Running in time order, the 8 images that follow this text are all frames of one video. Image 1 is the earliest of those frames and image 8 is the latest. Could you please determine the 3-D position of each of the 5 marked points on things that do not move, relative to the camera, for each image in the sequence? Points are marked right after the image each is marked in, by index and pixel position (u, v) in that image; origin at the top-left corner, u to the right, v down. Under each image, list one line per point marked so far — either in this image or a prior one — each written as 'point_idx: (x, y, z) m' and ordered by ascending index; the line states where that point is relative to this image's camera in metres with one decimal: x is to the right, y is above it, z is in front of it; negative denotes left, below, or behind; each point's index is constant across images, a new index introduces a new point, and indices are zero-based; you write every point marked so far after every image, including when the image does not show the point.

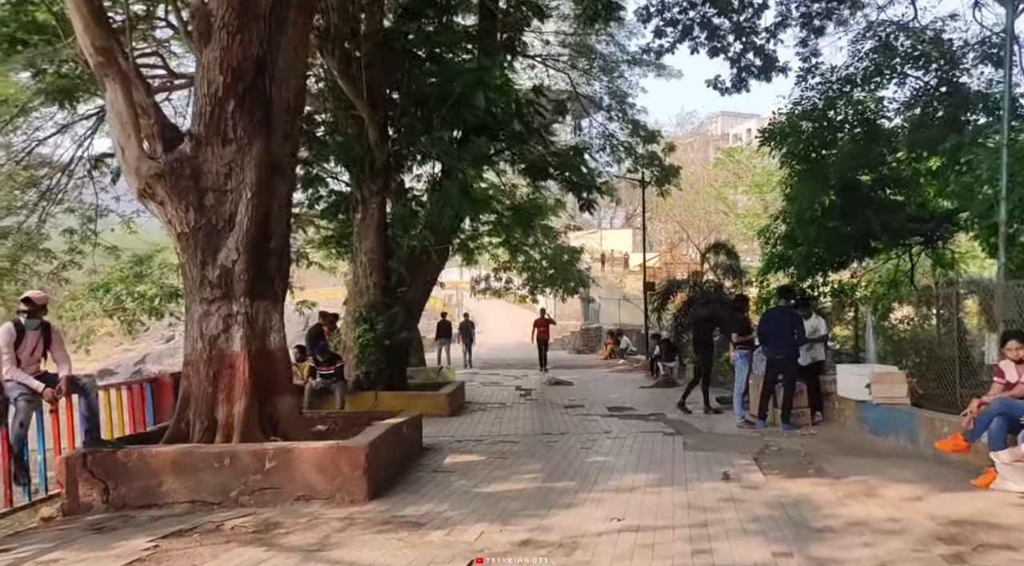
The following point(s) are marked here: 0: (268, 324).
0: (-2.0, -0.3, +7.2) m
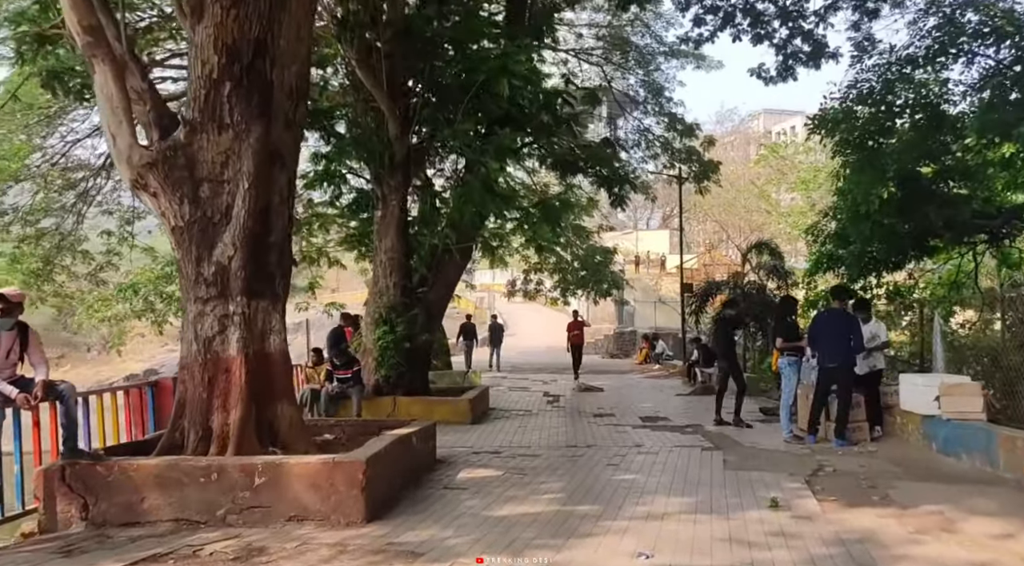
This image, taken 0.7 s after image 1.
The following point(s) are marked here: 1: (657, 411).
0: (-1.8, -0.3, +6.6) m
1: (+2.1, -1.9, +13.2) m
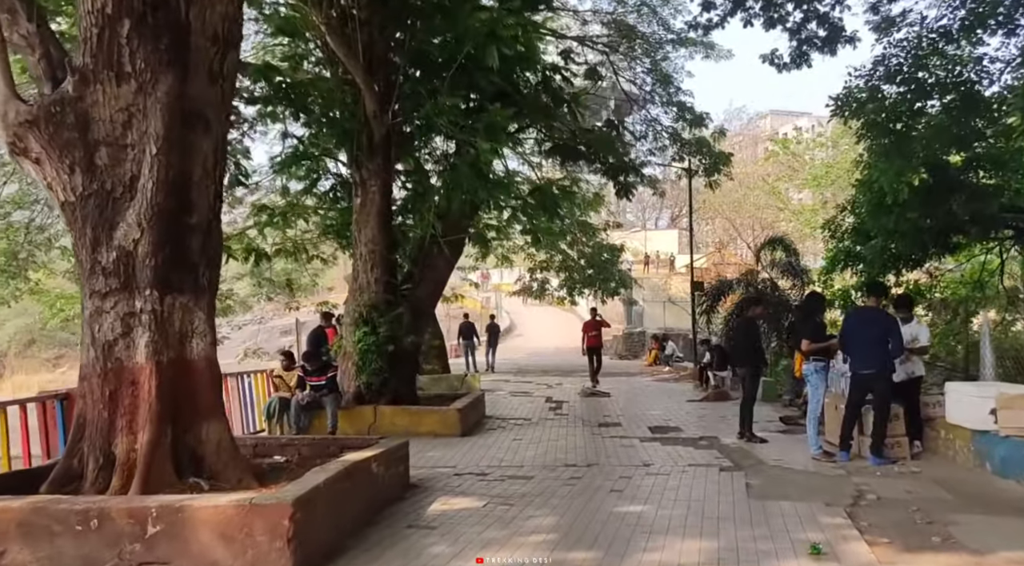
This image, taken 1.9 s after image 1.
0: (-2.0, -0.3, +5.4) m
1: (+2.1, -1.9, +11.9) m
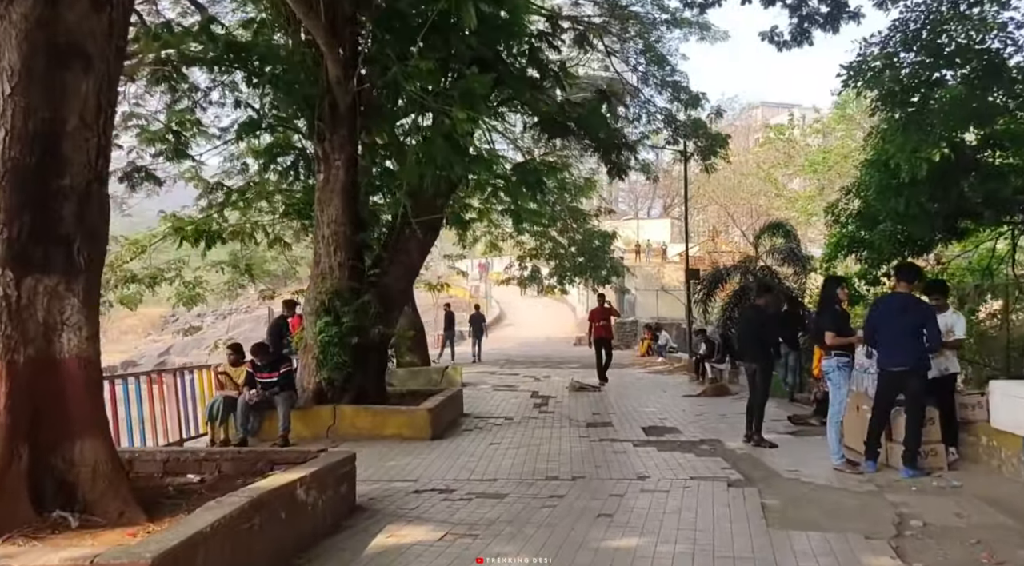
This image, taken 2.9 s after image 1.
0: (-2.2, -0.2, +4.2) m
1: (+1.8, -1.7, +10.8) m
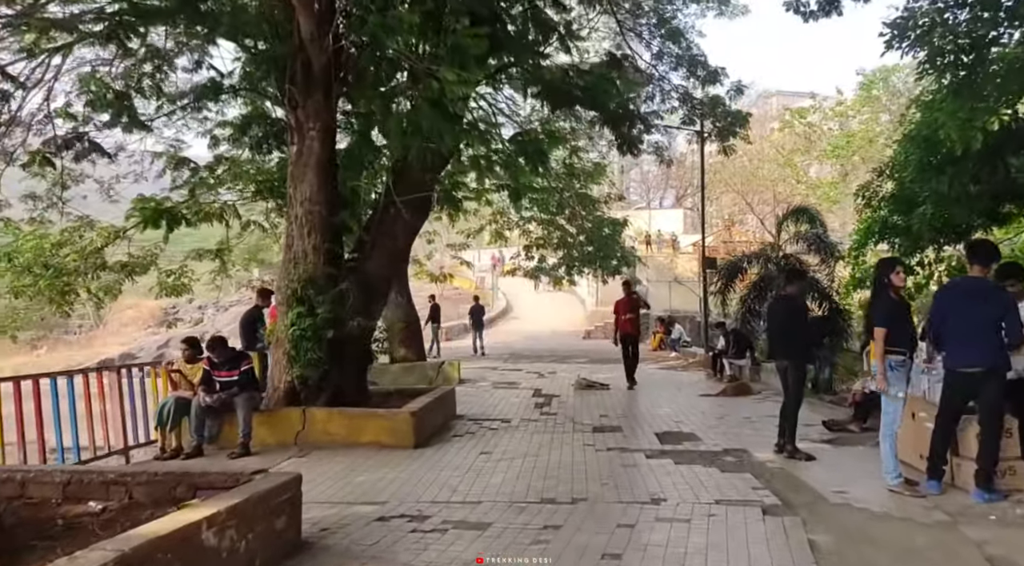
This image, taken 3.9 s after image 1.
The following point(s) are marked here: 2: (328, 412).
0: (-2.3, -0.1, +3.0) m
1: (+1.8, -1.5, +9.6) m
2: (-1.7, -1.2, +8.1) m
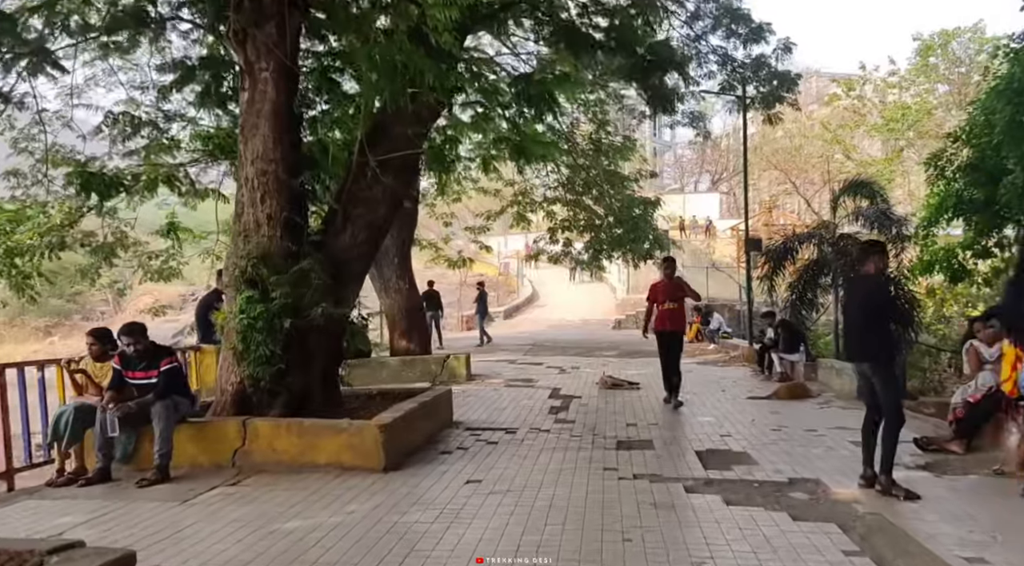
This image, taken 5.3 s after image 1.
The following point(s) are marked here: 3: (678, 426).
0: (-2.5, 0.0, +1.2) m
1: (+1.8, -1.3, +7.6) m
2: (-1.7, -1.0, +6.3) m
3: (+1.6, -1.4, +8.4) m
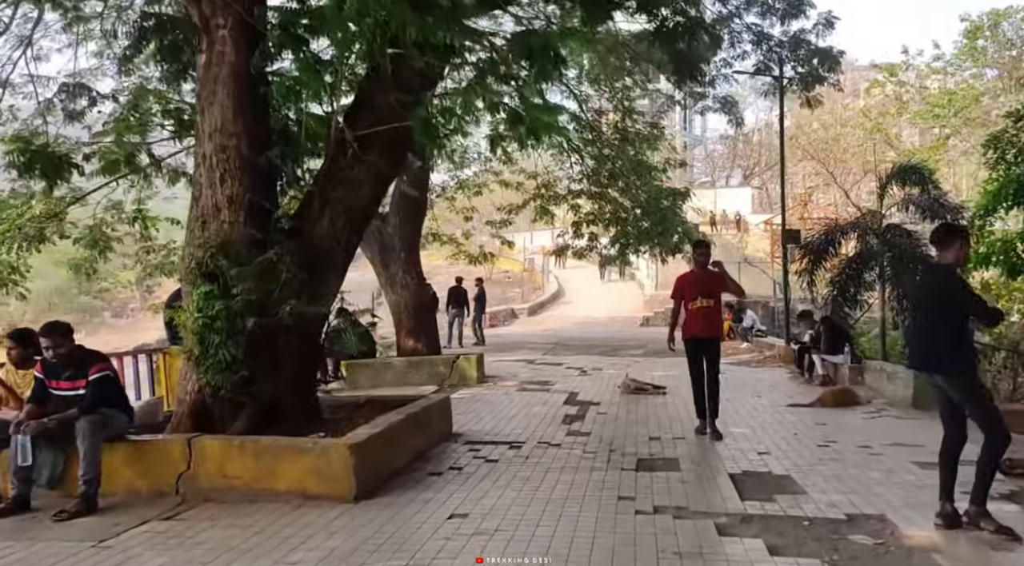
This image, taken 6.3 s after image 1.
0: (-2.7, +0.1, +0.2) m
1: (+1.8, -1.3, +6.5) m
2: (-1.7, -1.0, +5.3) m
3: (+1.6, -1.3, +7.3) m
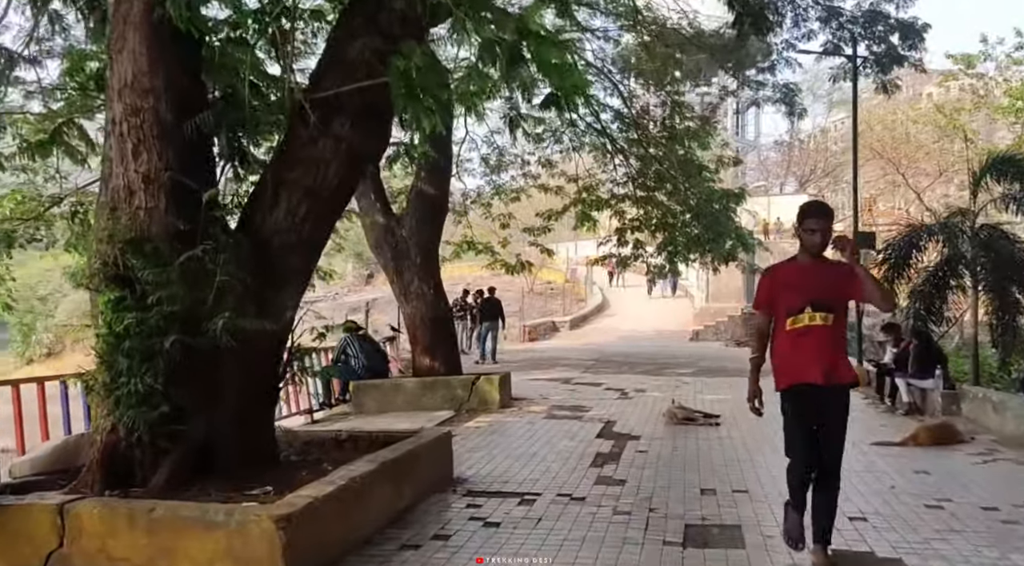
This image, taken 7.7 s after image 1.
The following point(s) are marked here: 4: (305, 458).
0: (-3.0, +0.1, -1.2) m
1: (+1.9, -1.3, +4.8) m
2: (-1.8, -1.0, +3.8) m
3: (+1.7, -1.4, +5.6) m
4: (-1.4, -1.1, +5.7) m
